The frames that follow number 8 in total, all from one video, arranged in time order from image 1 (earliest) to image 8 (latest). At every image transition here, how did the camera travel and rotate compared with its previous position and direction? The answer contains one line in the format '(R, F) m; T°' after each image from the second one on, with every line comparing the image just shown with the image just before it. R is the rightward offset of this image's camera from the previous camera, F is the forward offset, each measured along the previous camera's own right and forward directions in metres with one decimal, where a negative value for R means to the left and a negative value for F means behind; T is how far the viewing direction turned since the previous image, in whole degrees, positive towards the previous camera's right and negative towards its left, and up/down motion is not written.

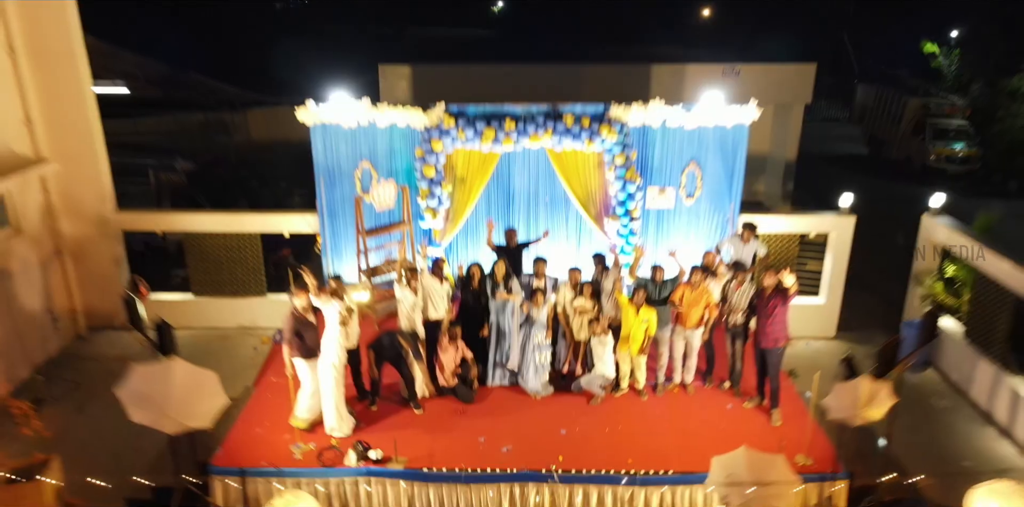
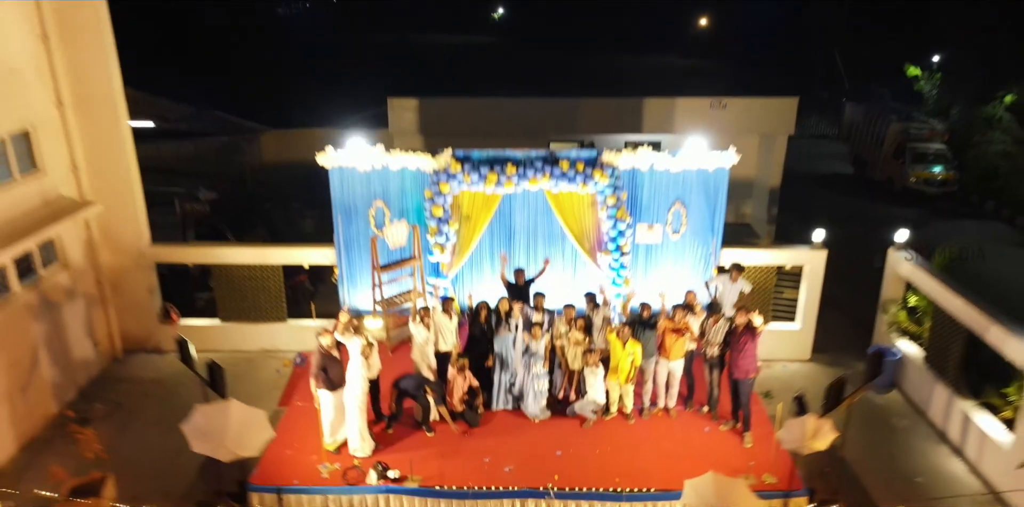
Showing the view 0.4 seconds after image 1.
(0.0, -0.7) m; 0°
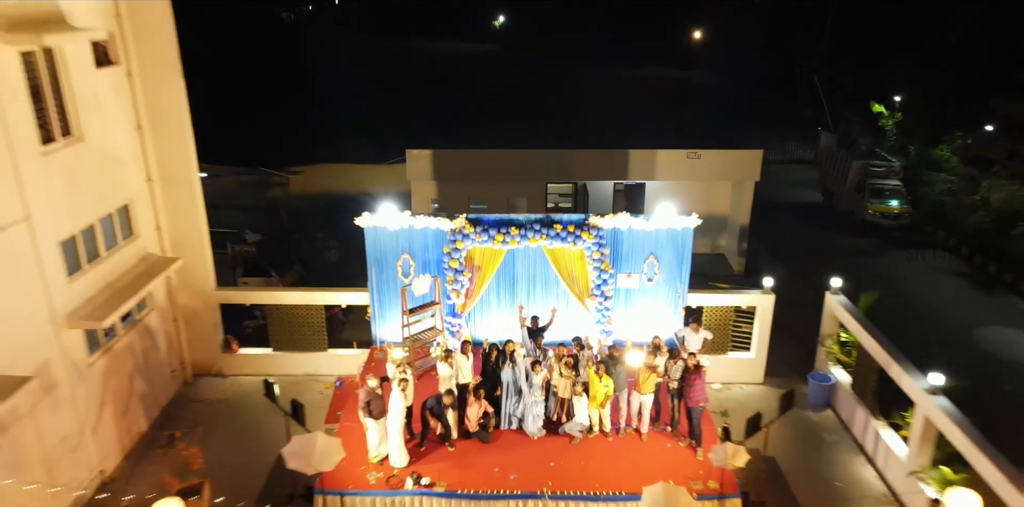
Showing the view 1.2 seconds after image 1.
(0.0, -1.8) m; 0°
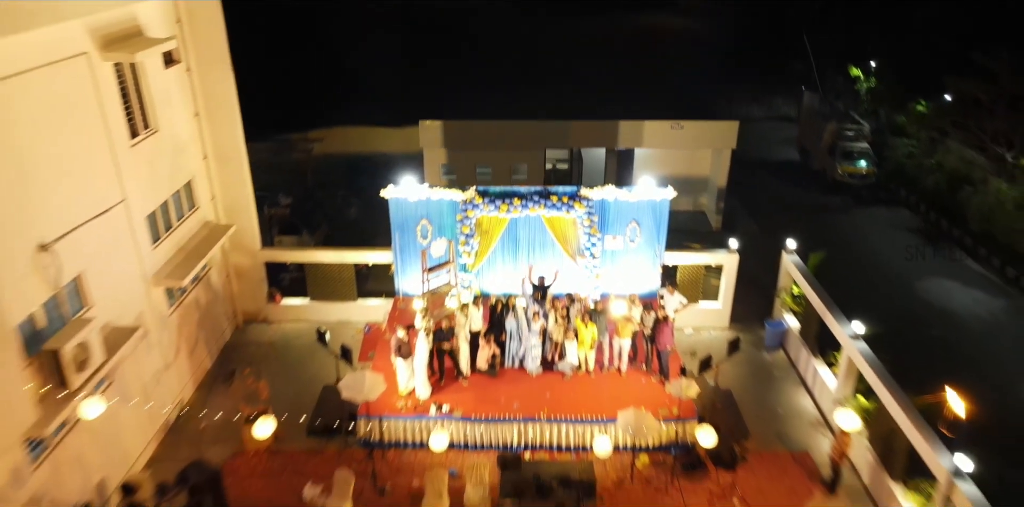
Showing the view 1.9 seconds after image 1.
(0.0, -1.7) m; 0°
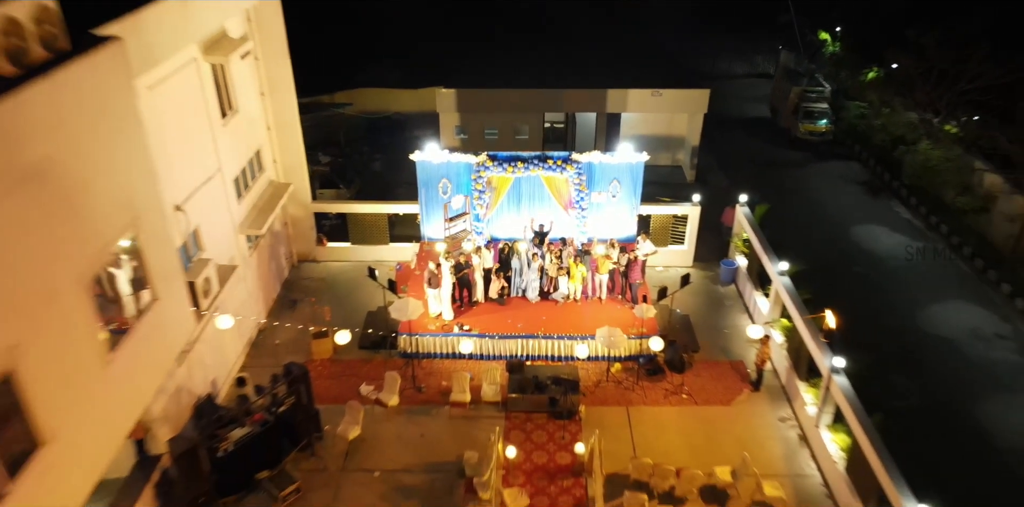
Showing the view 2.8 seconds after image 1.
(-0.1, -2.7) m; 0°
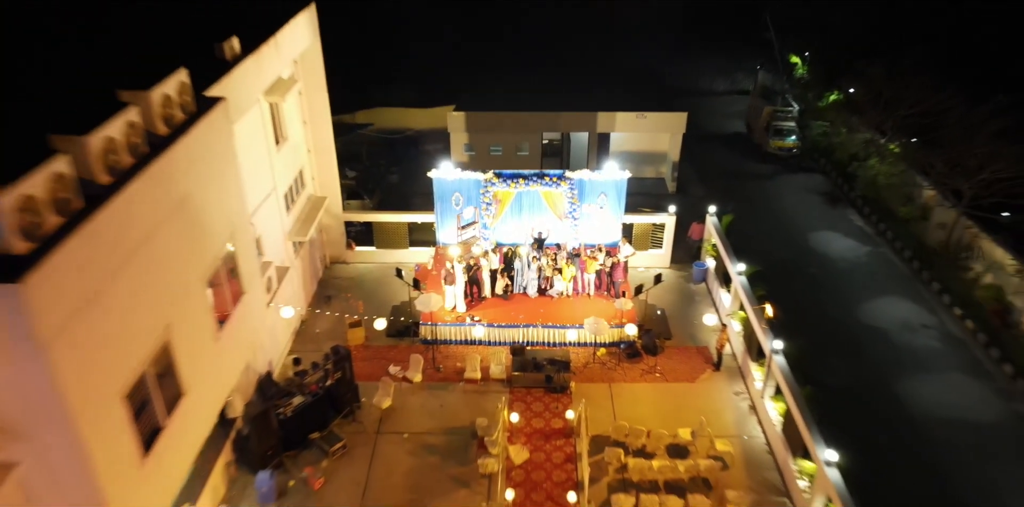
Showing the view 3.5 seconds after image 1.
(0.0, -2.5) m; 0°
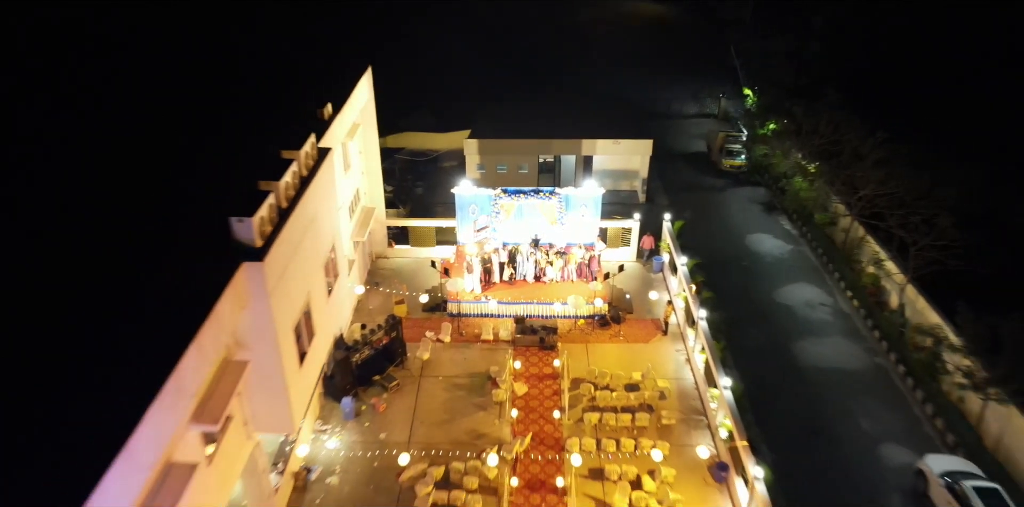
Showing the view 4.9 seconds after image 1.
(-0.1, -5.3) m; 0°
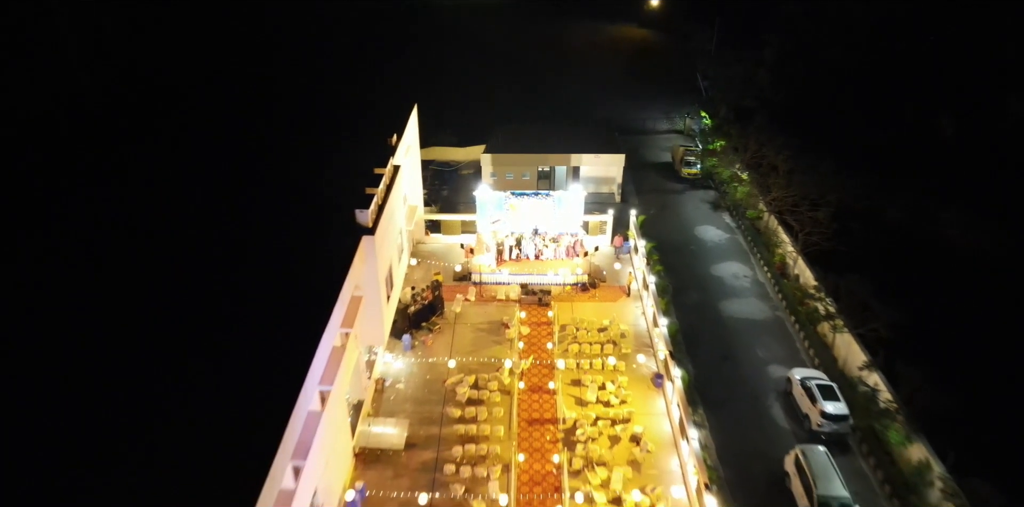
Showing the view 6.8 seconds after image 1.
(-0.2, -7.8) m; 0°
